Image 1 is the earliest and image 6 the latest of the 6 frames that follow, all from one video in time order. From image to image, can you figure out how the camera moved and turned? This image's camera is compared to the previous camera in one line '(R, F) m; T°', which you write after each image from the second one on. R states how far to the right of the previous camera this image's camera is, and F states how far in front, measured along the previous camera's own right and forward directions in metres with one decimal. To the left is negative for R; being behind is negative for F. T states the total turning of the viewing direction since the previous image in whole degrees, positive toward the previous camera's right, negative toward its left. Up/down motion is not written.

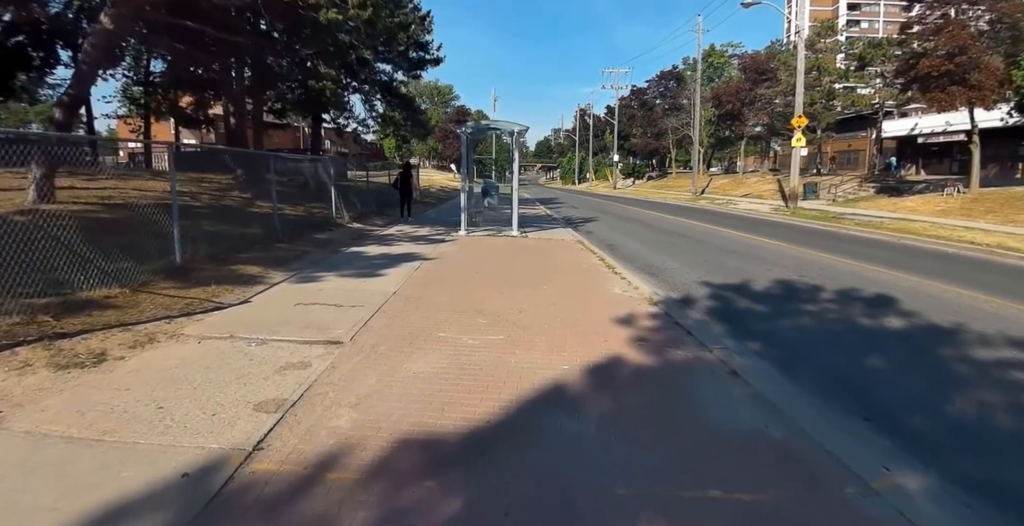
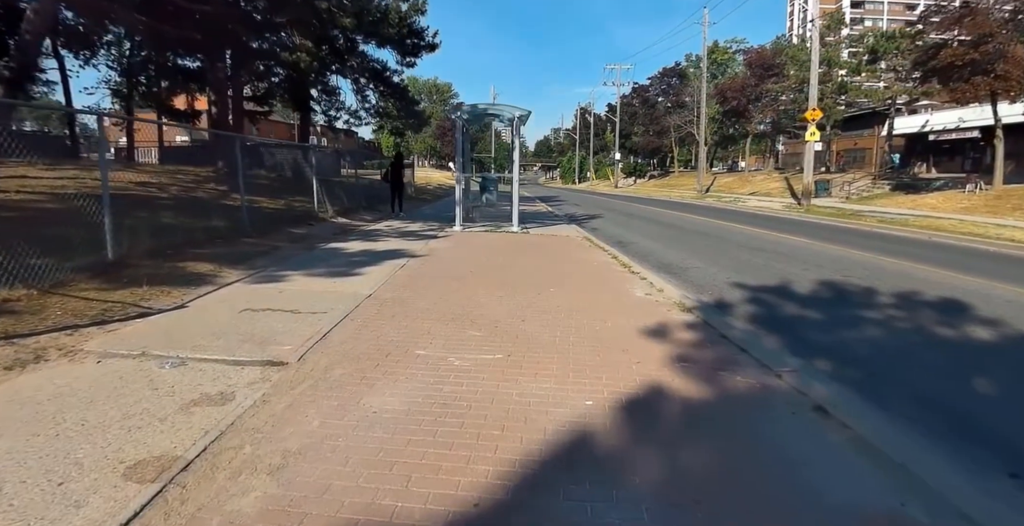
(0.0, +1.5) m; 0°
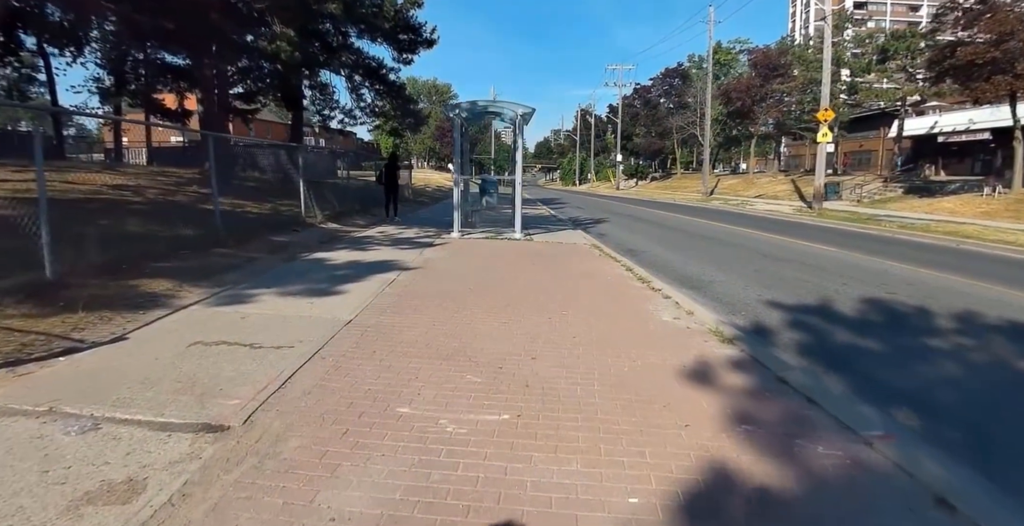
(-0.1, +1.0) m; 0°
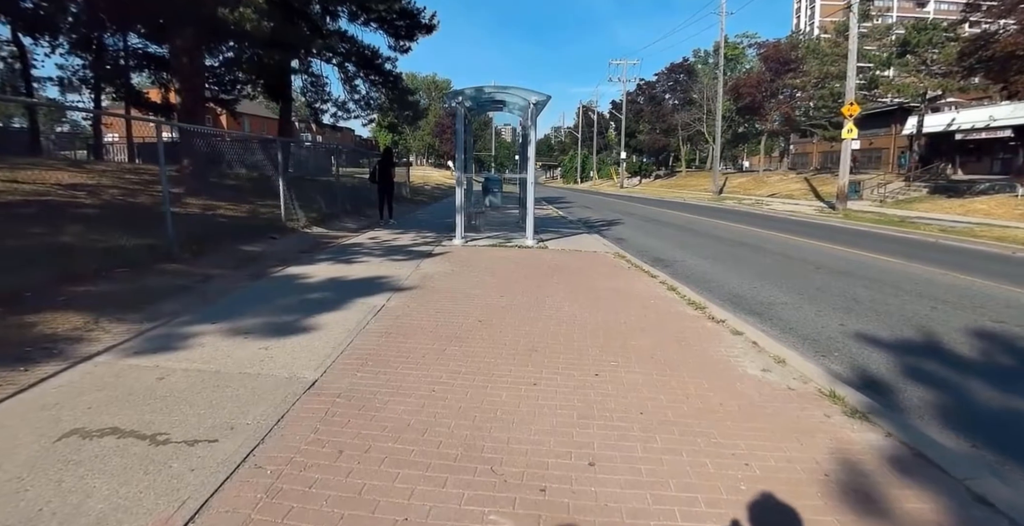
(-0.3, +1.7) m; 0°
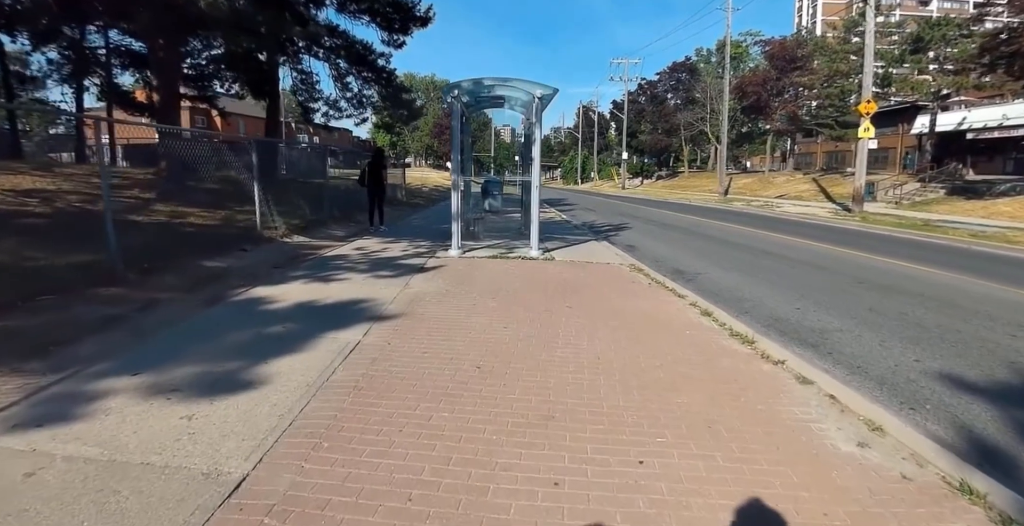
(-0.1, +1.2) m; 0°
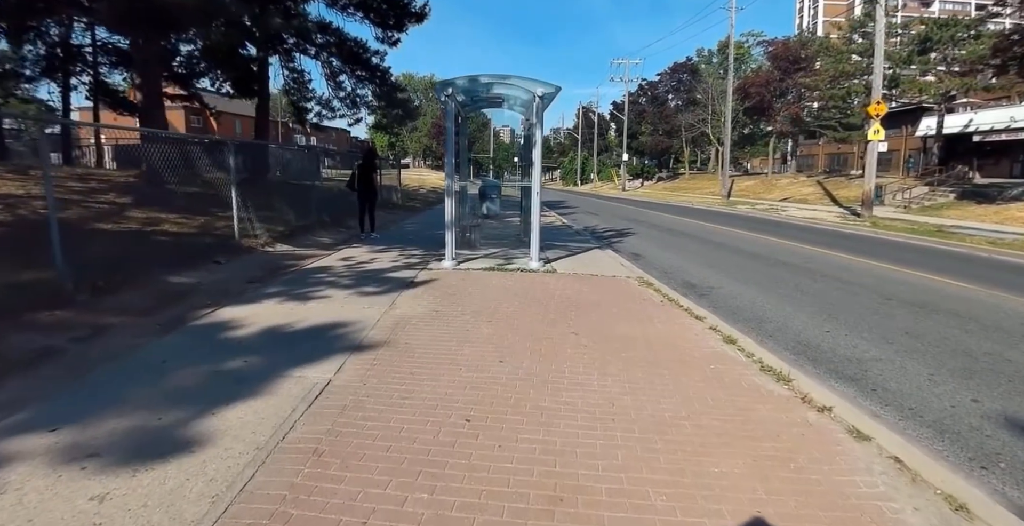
(0.0, +0.7) m; 0°
